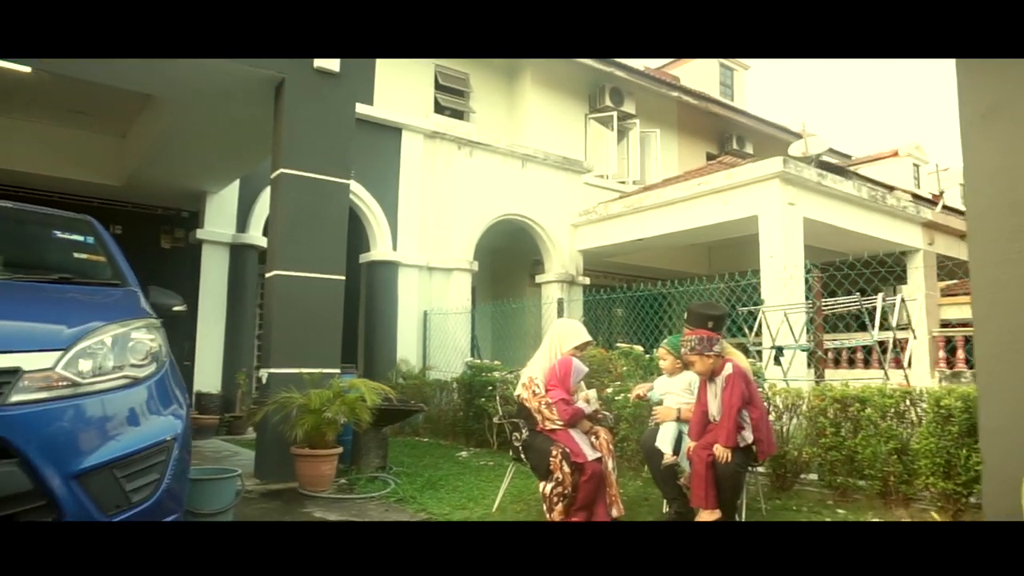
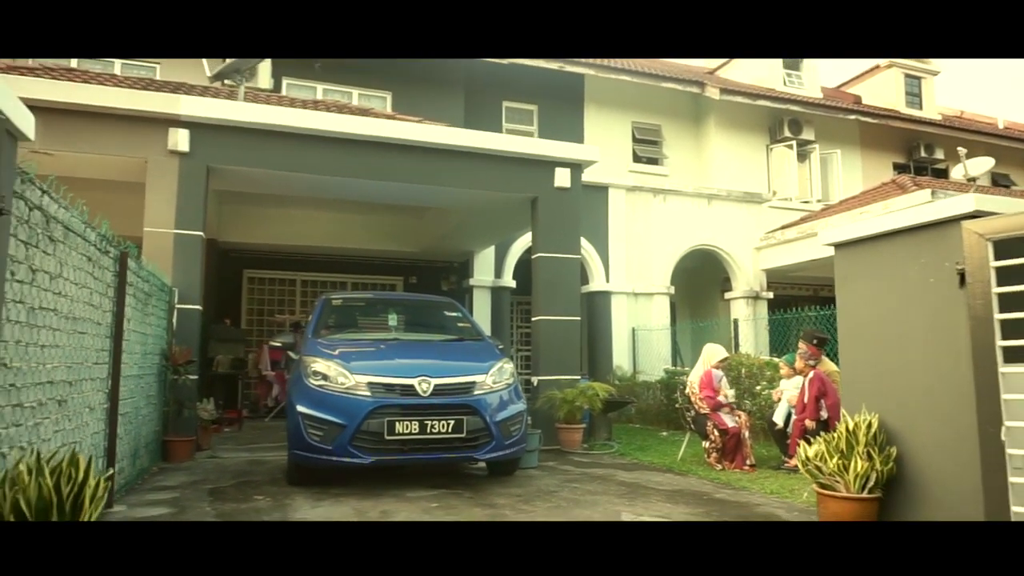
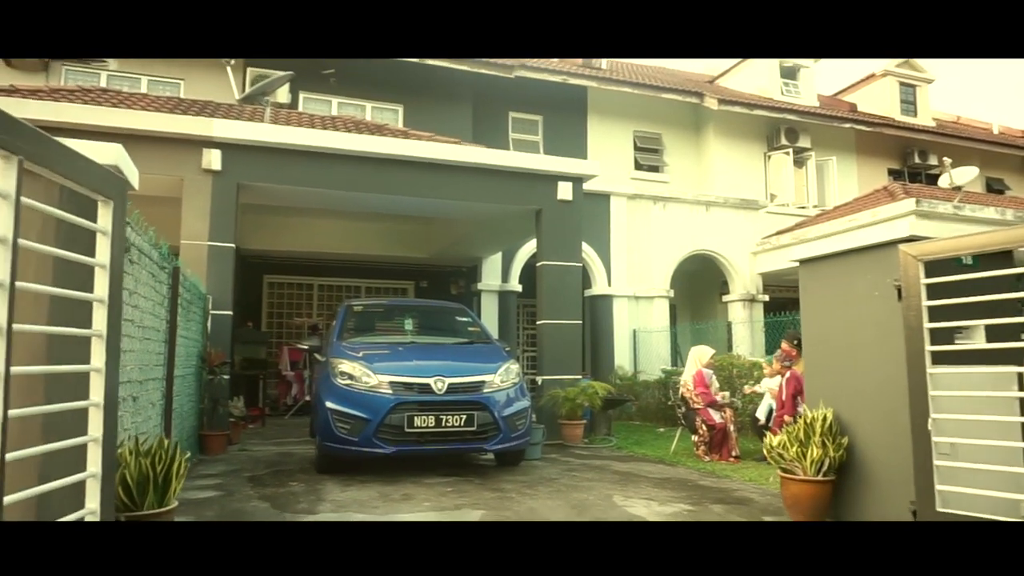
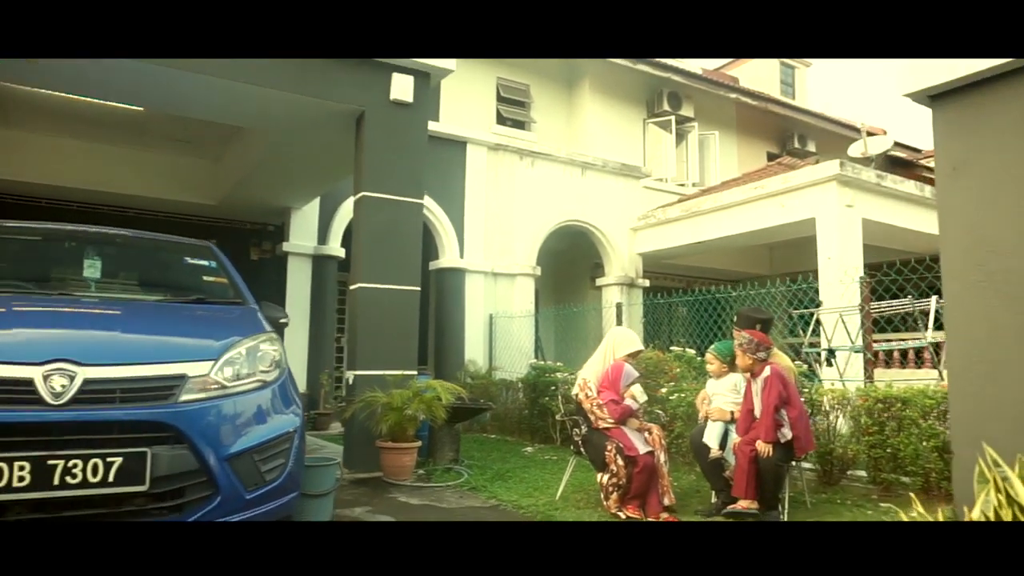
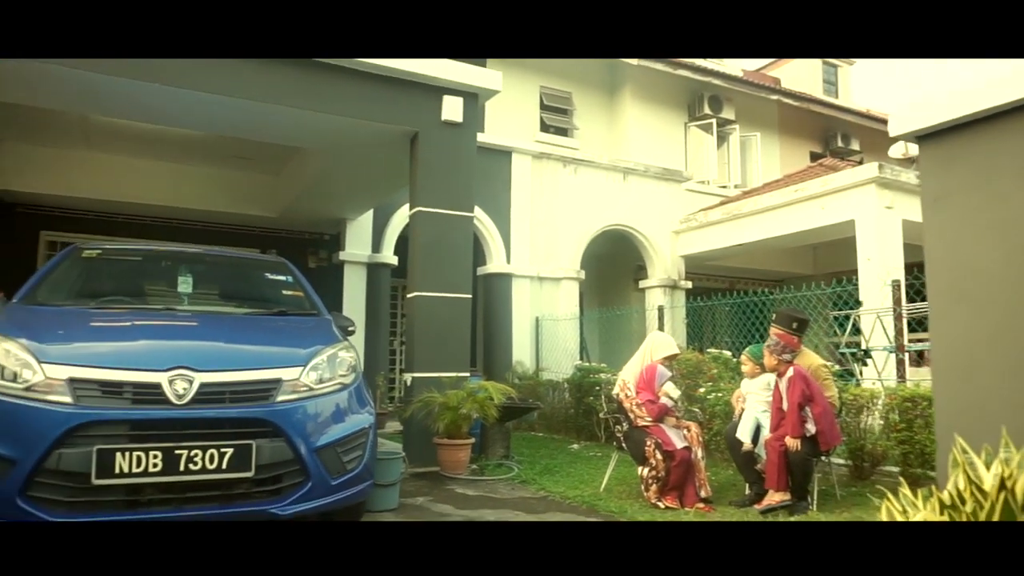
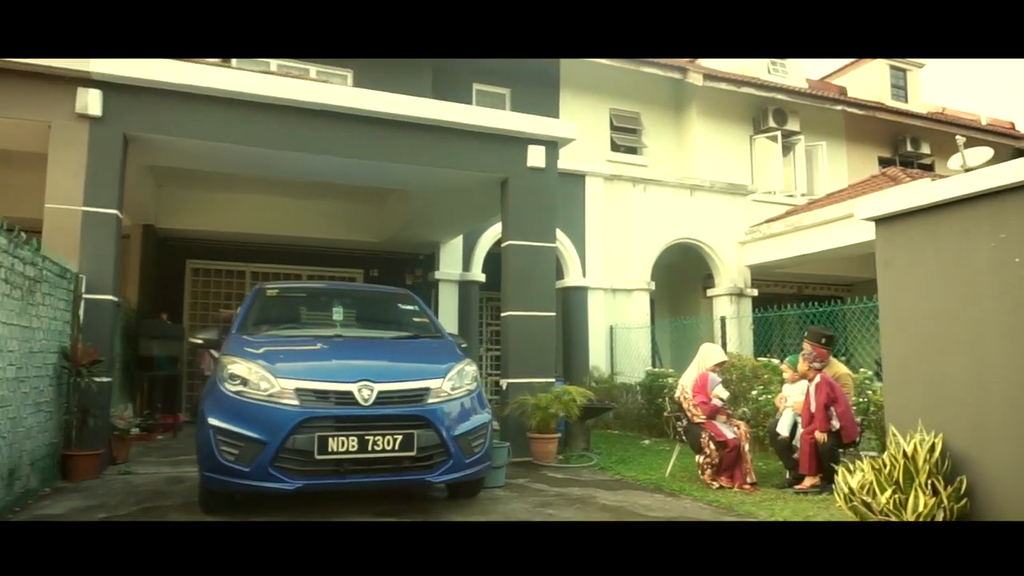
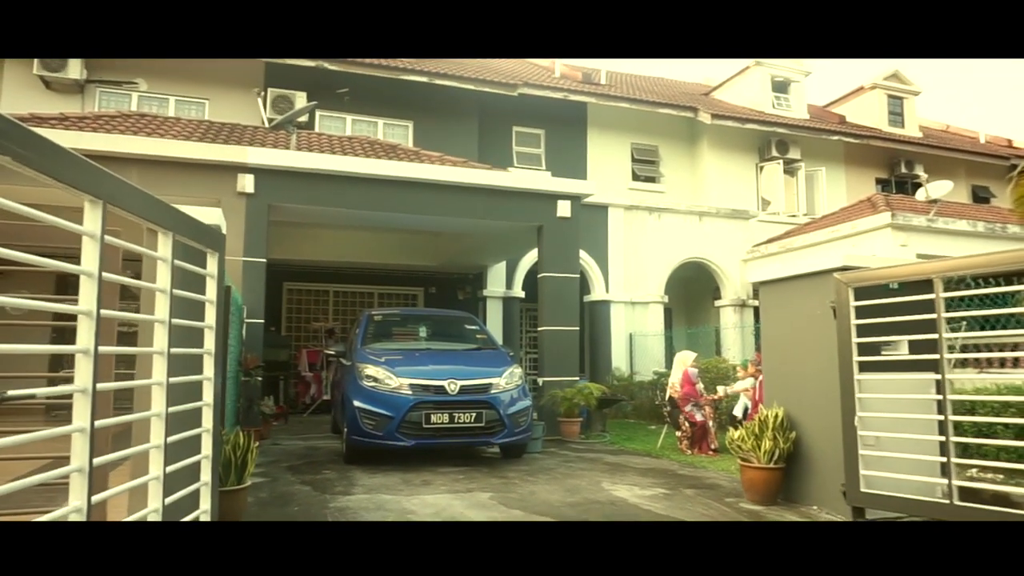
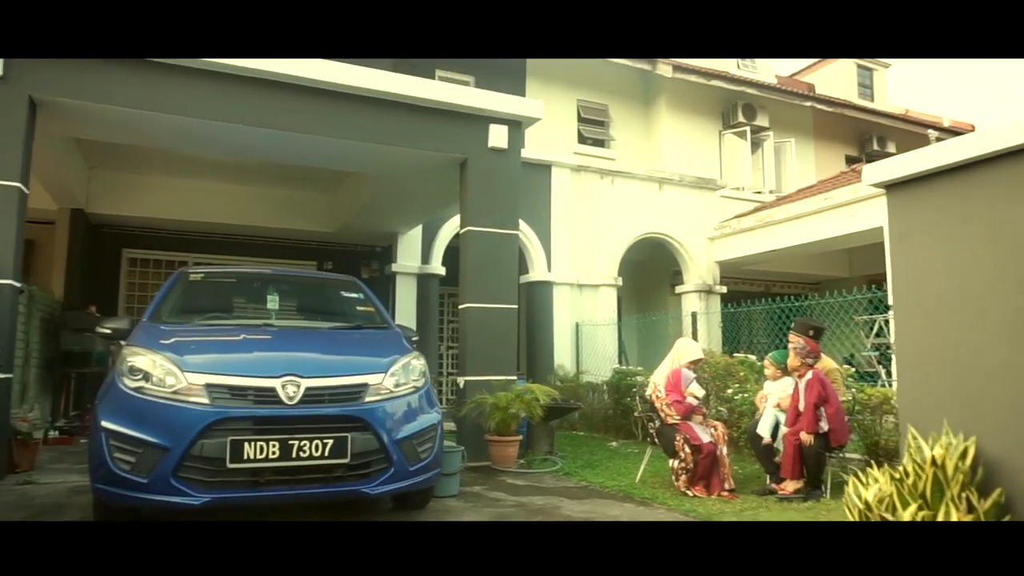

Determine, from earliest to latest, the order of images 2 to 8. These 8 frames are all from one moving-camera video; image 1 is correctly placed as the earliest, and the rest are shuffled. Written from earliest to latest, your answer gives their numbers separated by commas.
4, 5, 8, 6, 2, 3, 7
